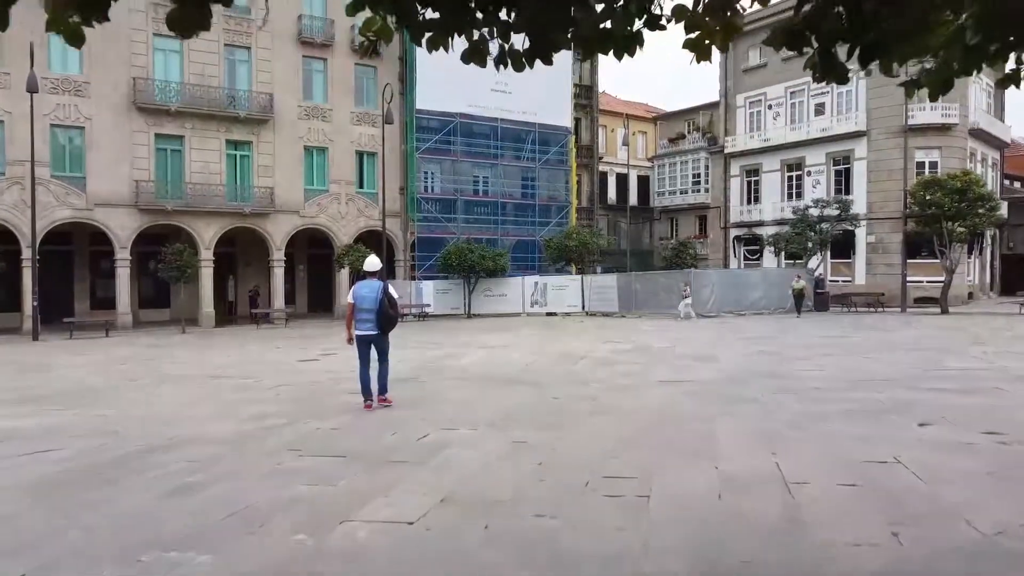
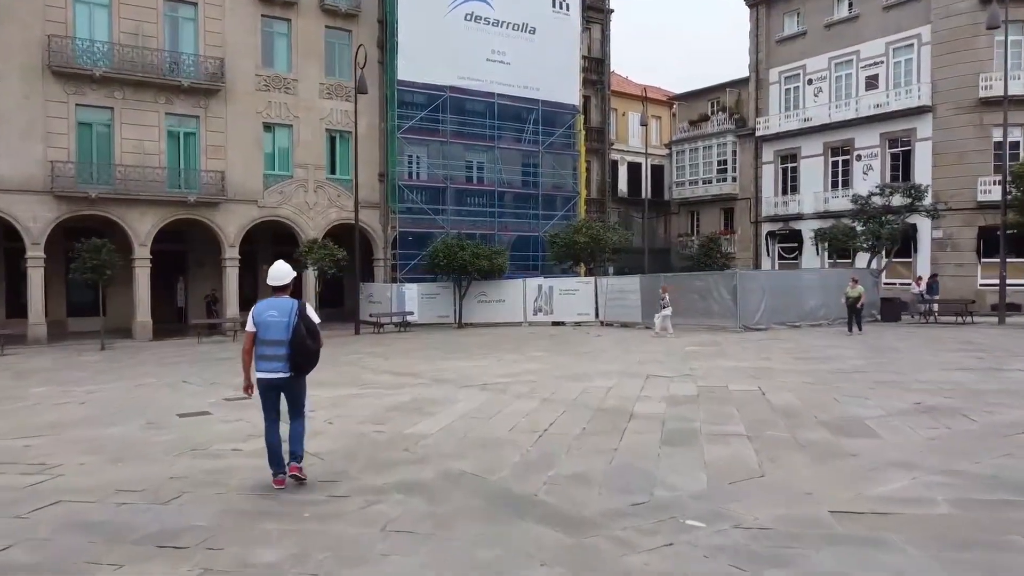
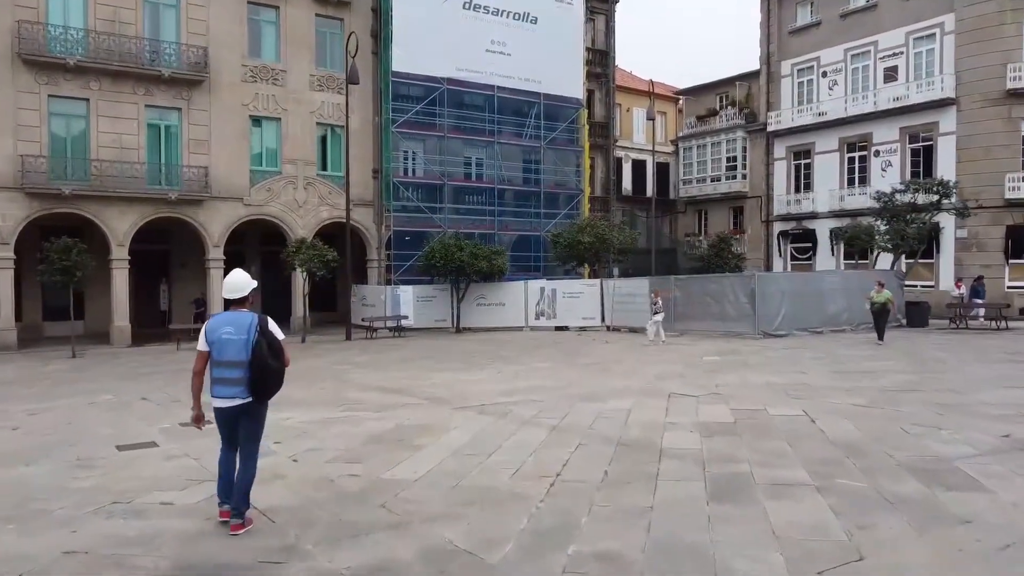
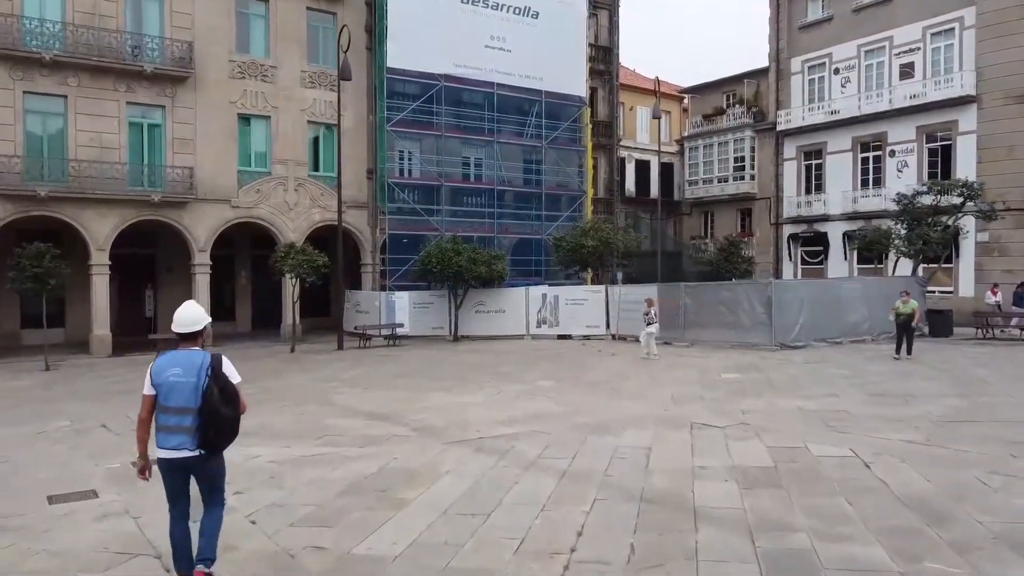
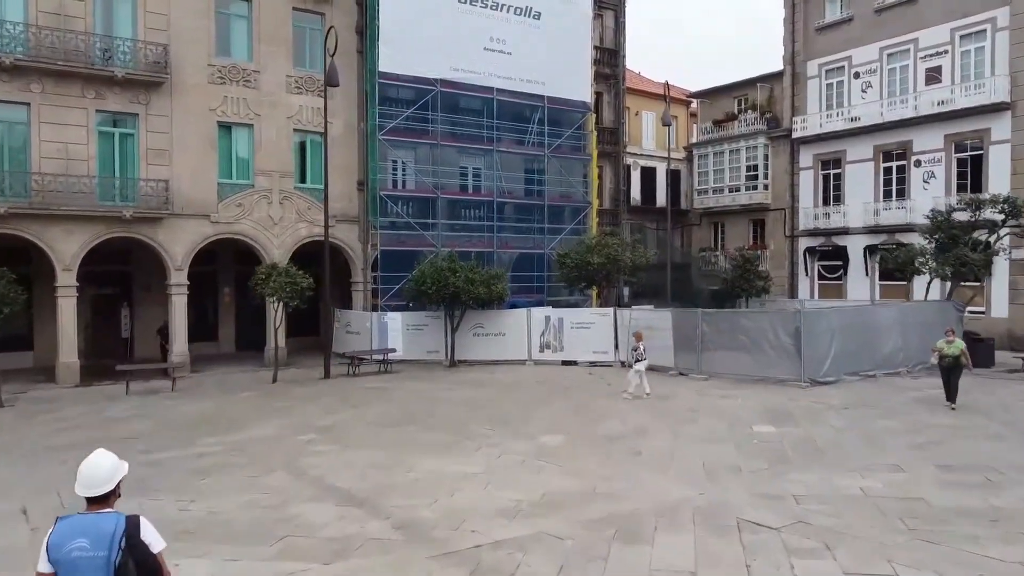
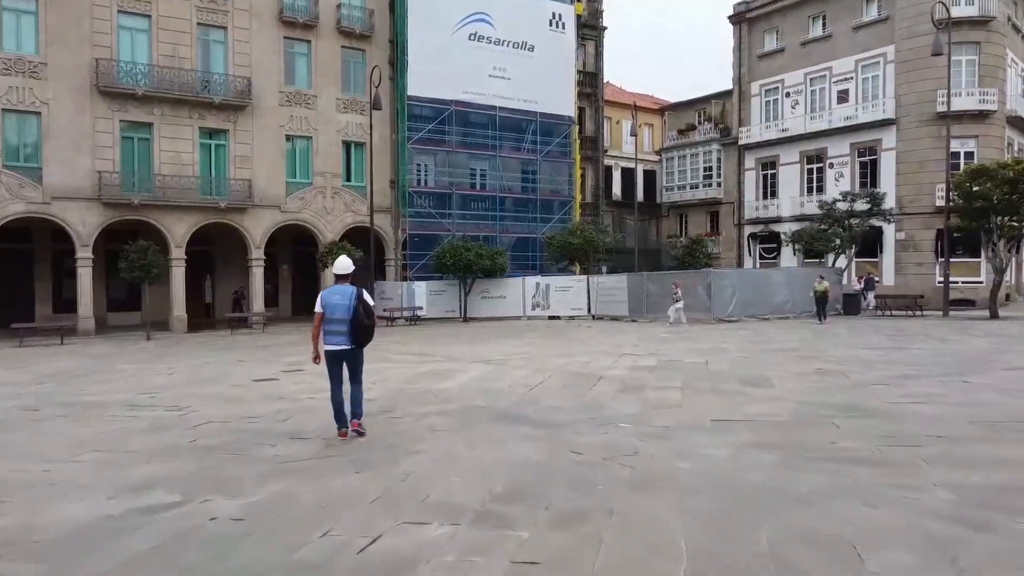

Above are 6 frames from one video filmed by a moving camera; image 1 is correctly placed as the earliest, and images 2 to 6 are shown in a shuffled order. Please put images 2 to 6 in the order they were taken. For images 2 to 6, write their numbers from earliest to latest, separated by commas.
6, 2, 3, 4, 5
